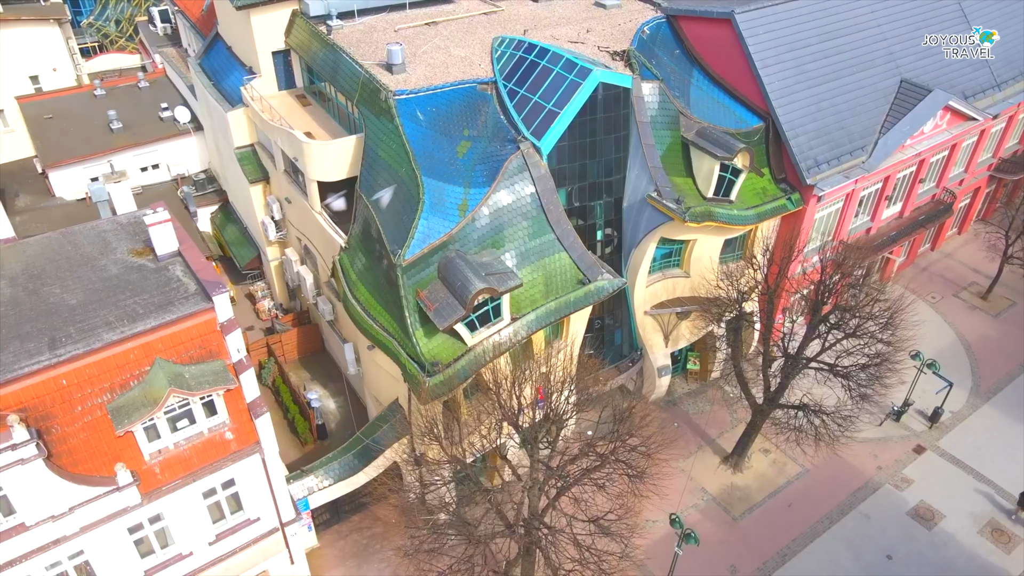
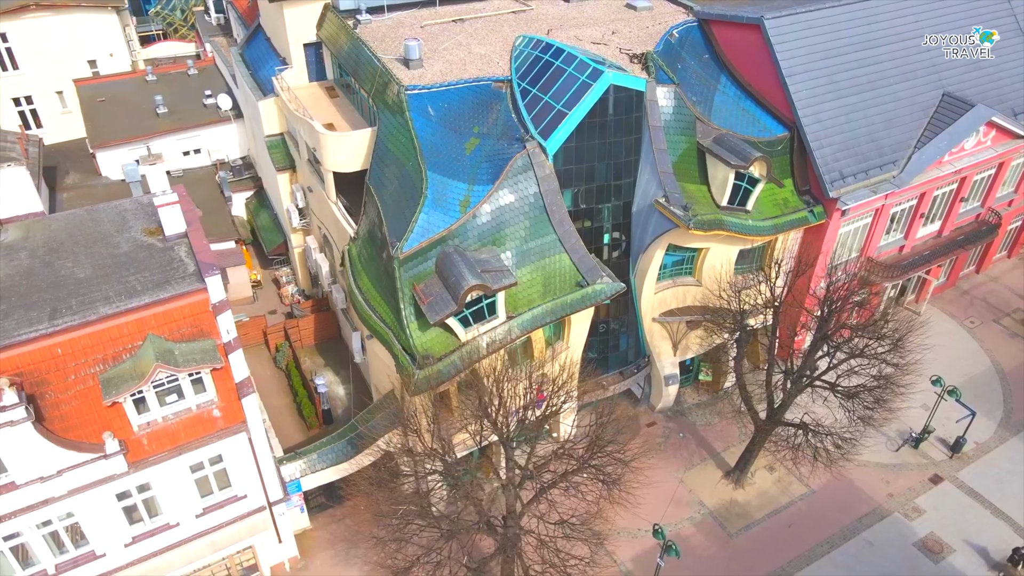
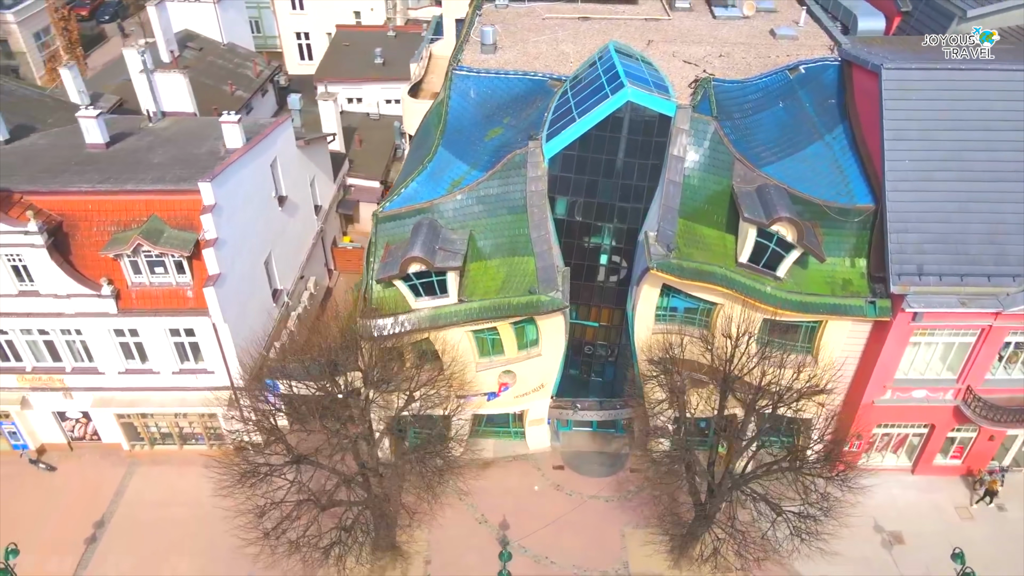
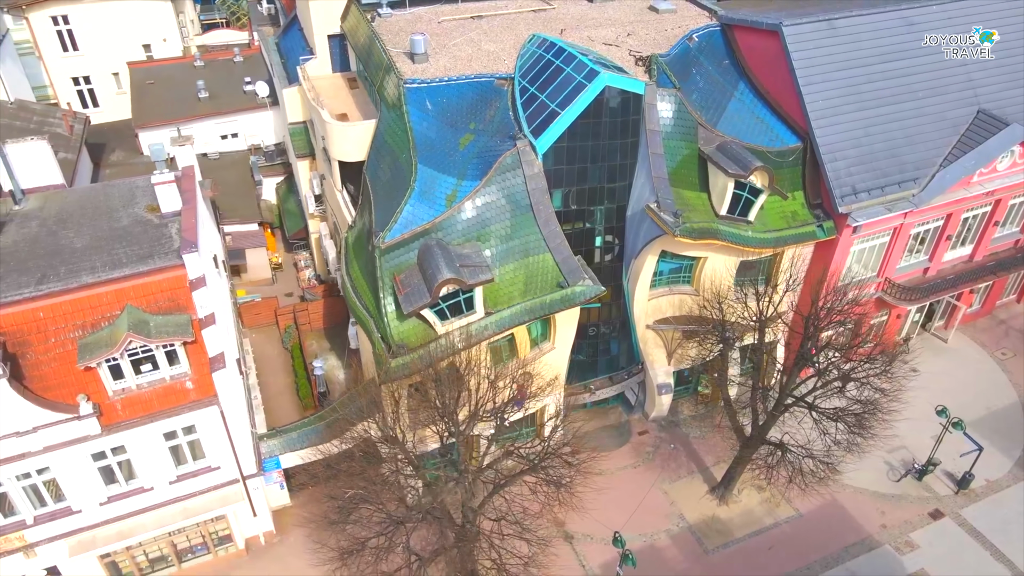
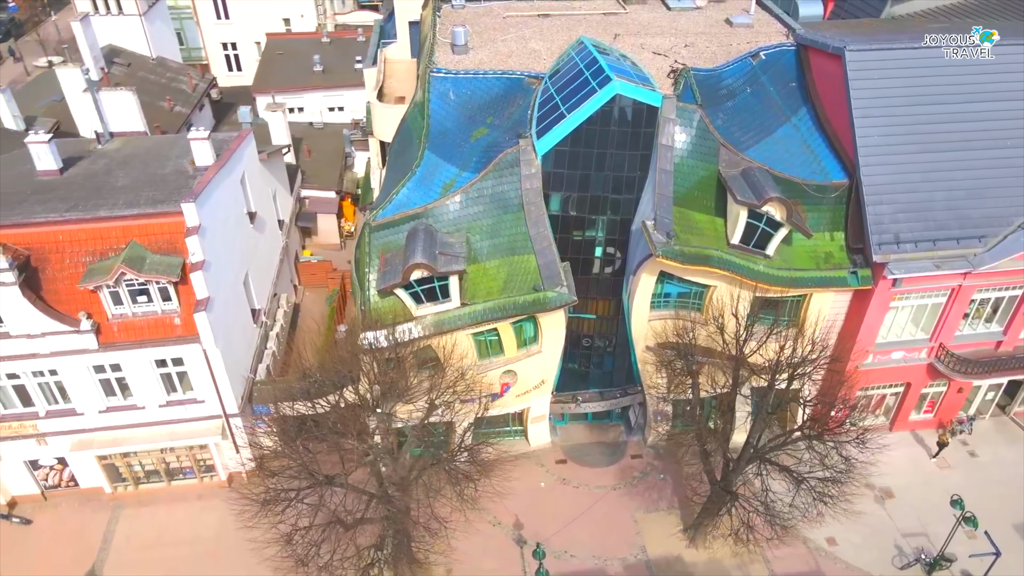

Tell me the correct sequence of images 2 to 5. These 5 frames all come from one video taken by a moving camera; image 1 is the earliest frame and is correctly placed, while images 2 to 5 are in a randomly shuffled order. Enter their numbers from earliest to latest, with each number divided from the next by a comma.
2, 4, 5, 3
